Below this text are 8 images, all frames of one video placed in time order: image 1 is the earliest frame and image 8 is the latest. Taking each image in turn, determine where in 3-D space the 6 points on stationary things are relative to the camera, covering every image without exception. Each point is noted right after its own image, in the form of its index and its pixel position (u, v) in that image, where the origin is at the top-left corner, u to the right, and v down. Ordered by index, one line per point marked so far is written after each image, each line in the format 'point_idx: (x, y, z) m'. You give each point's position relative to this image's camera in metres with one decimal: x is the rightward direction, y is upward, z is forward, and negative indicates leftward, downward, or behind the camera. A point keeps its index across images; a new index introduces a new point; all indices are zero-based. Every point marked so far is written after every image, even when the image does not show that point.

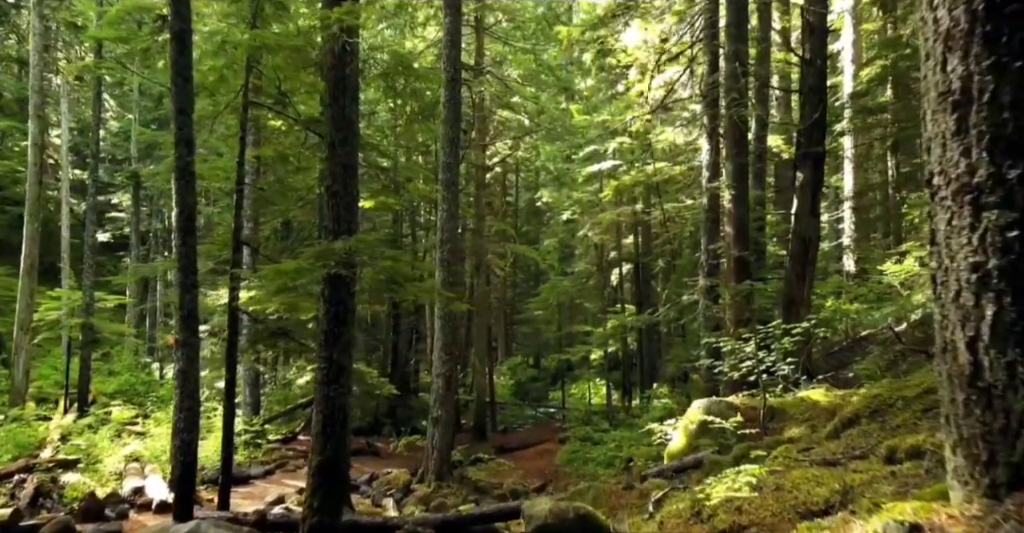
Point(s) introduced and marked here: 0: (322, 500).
0: (-1.8, -2.3, +8.9) m
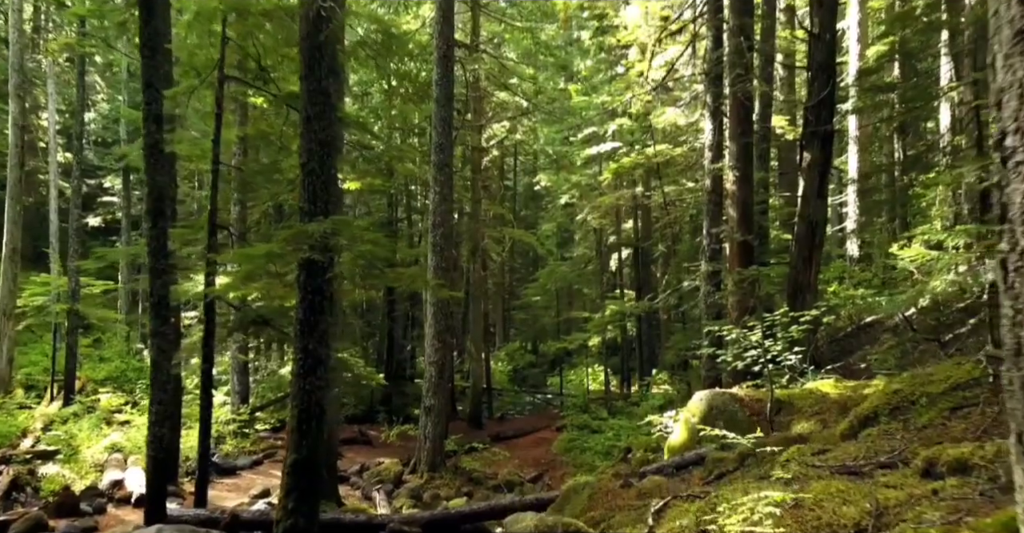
0: (-1.9, -2.1, +8.3) m
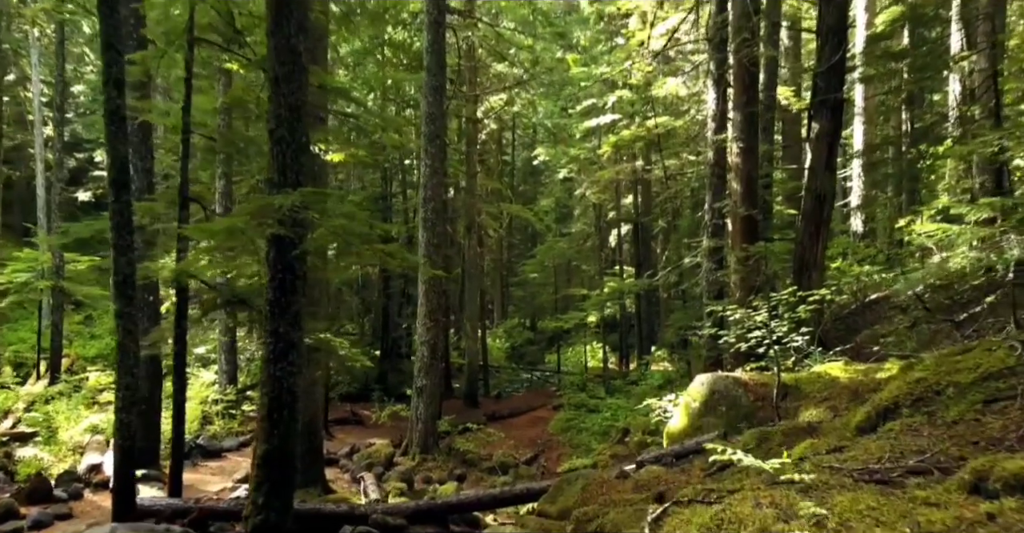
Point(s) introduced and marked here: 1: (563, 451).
0: (-2.0, -1.9, +7.7) m
1: (+1.0, -3.8, +19.1) m
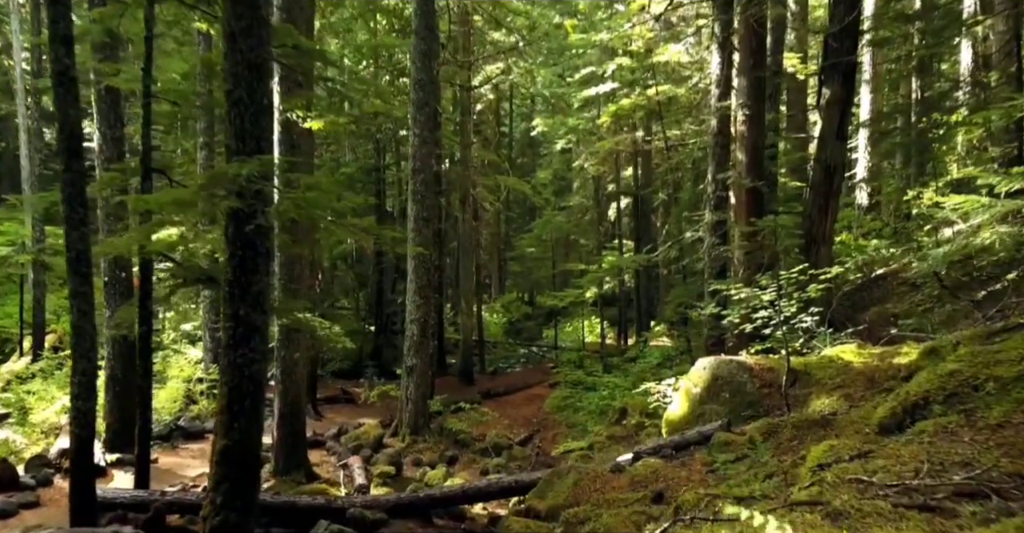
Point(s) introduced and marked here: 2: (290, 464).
0: (-2.2, -1.7, +7.1) m
1: (+0.9, -3.3, +18.5) m
2: (-3.1, -2.8, +13.1) m
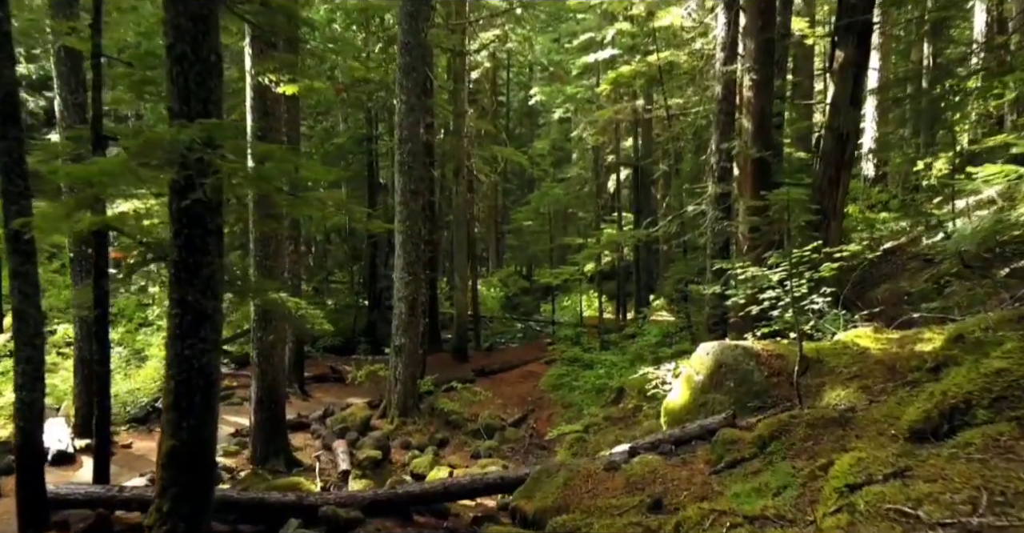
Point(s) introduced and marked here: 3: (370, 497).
0: (-2.3, -1.6, +6.3) m
1: (+0.8, -2.8, +17.8) m
2: (-3.3, -2.5, +12.4) m
3: (-1.3, -2.1, +8.6) m
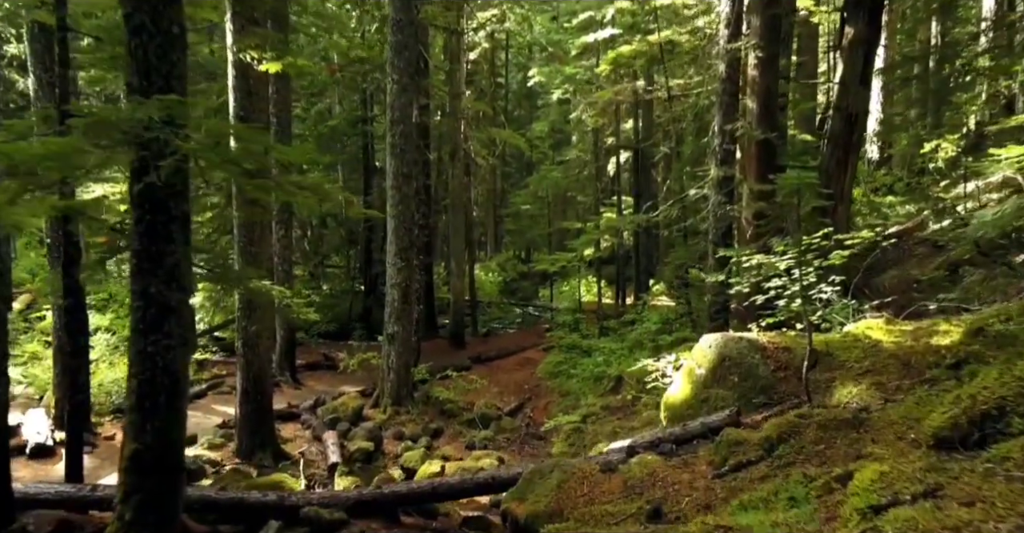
0: (-2.4, -1.5, +5.9) m
1: (+0.7, -2.5, +17.4) m
2: (-3.3, -2.3, +12.0) m
3: (-1.4, -2.0, +8.2) m
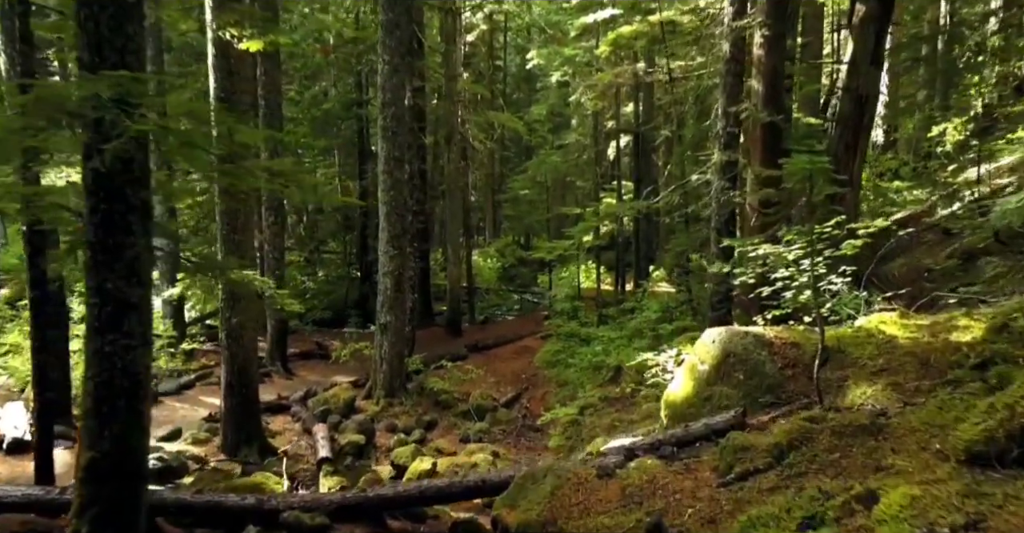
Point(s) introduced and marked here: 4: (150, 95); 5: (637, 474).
0: (-2.4, -1.5, +5.5) m
1: (+0.7, -2.3, +16.9) m
2: (-3.4, -2.2, +11.6) m
3: (-1.4, -2.0, +7.8) m
4: (-2.0, +0.9, +5.2) m
5: (+0.8, -1.4, +6.4) m
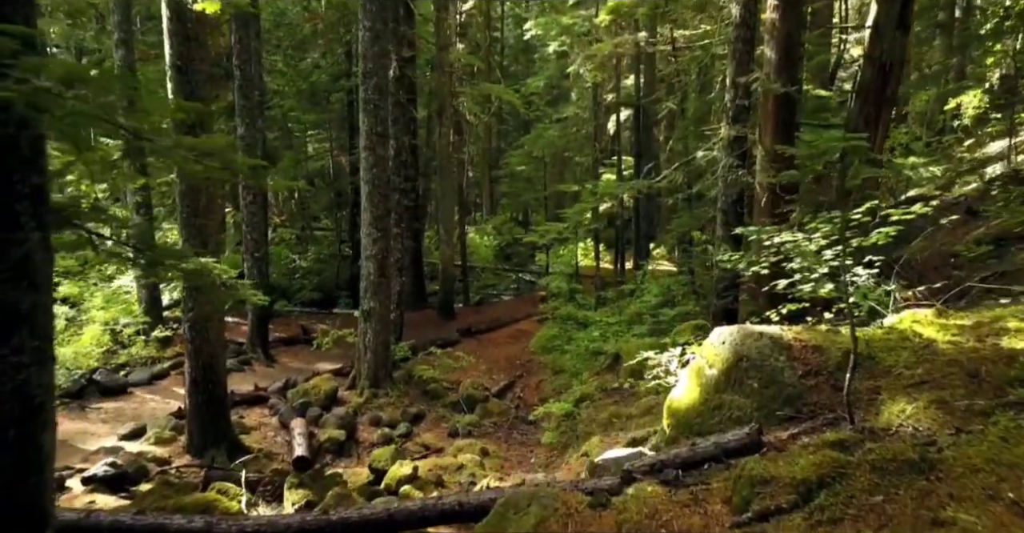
0: (-2.6, -1.5, +4.5) m
1: (+0.5, -2.0, +16.0) m
2: (-3.5, -2.0, +10.7) m
3: (-1.6, -1.9, +6.8) m
4: (-2.1, +0.9, +4.2) m
5: (+0.7, -1.4, +5.5) m
